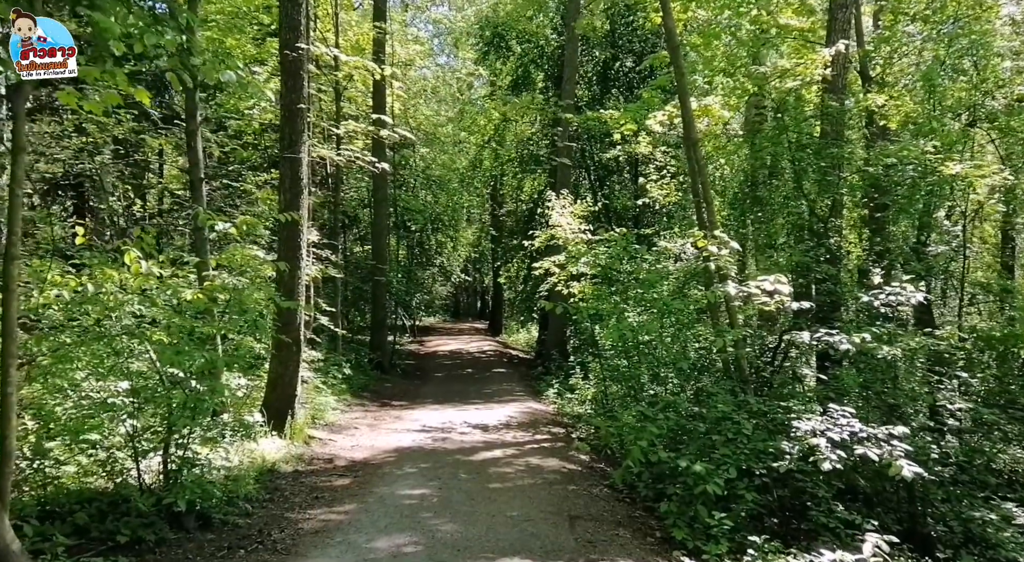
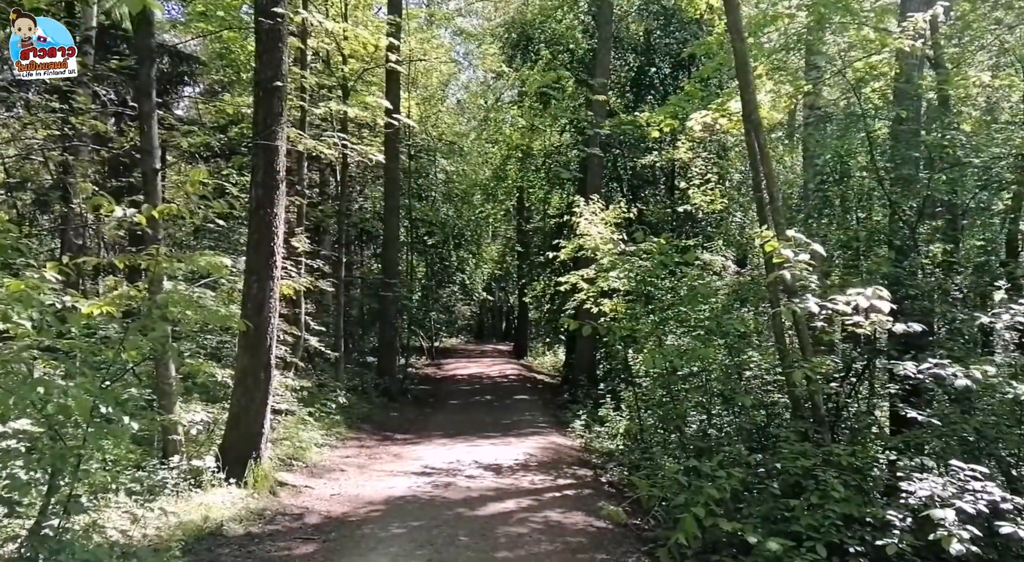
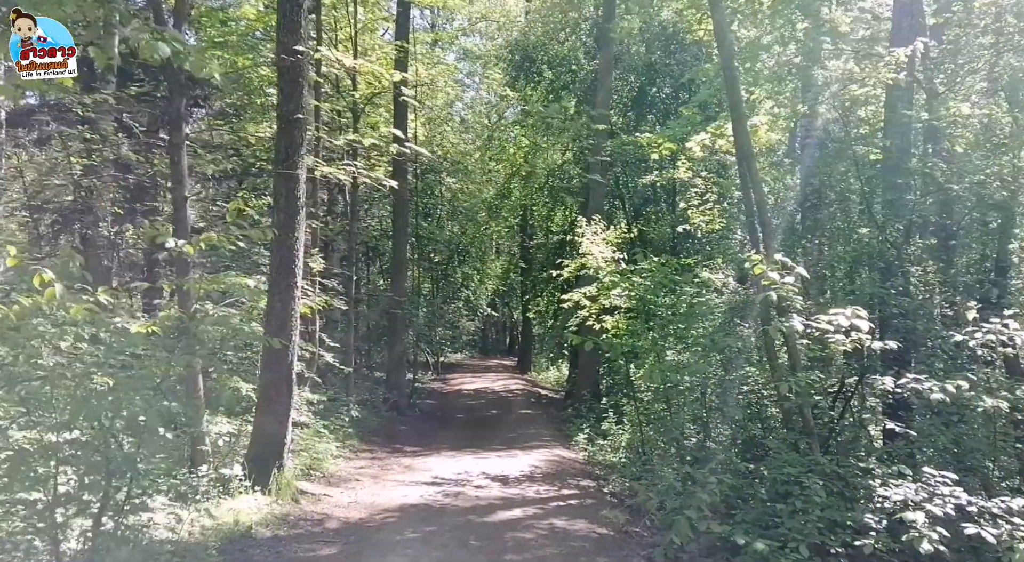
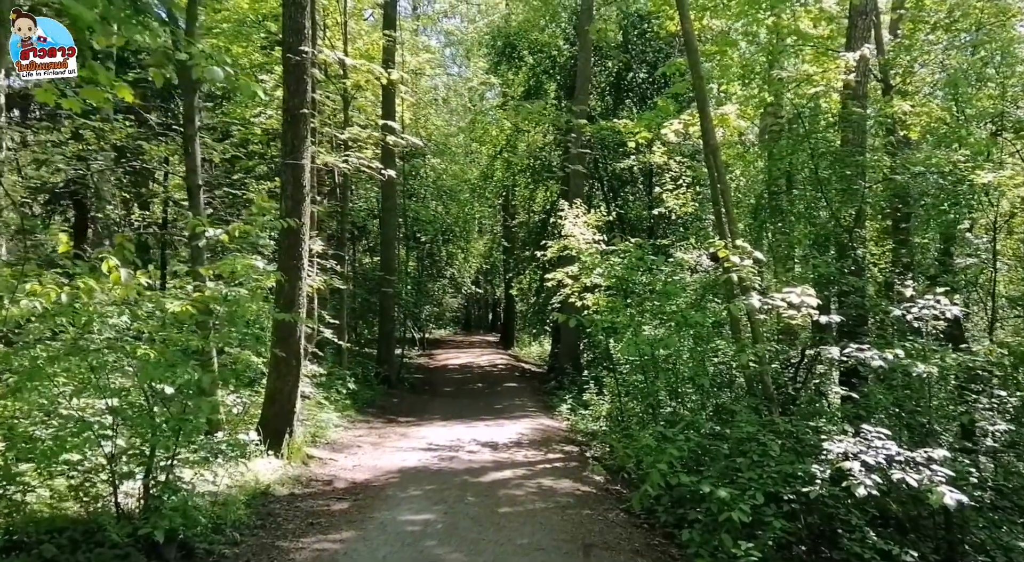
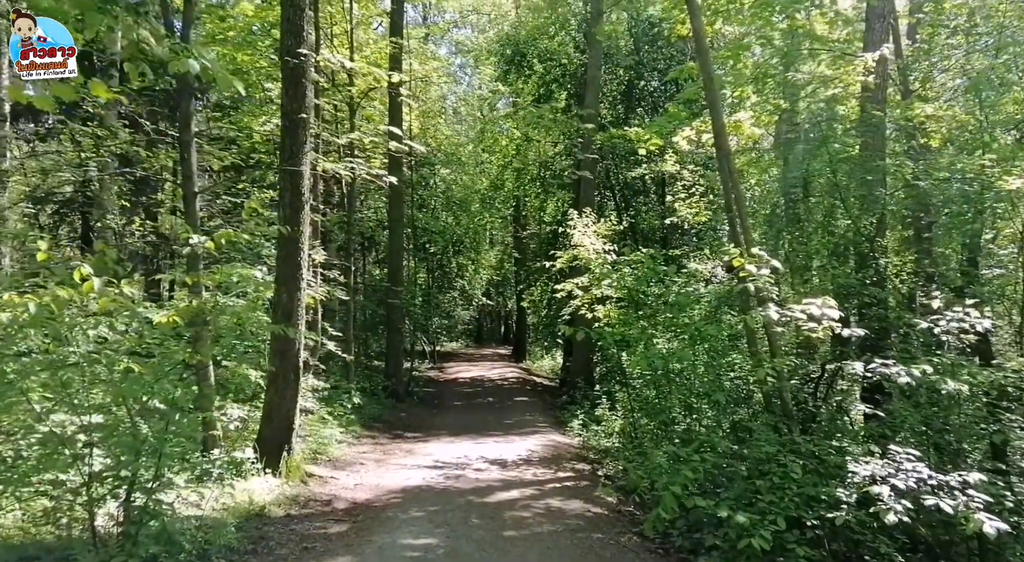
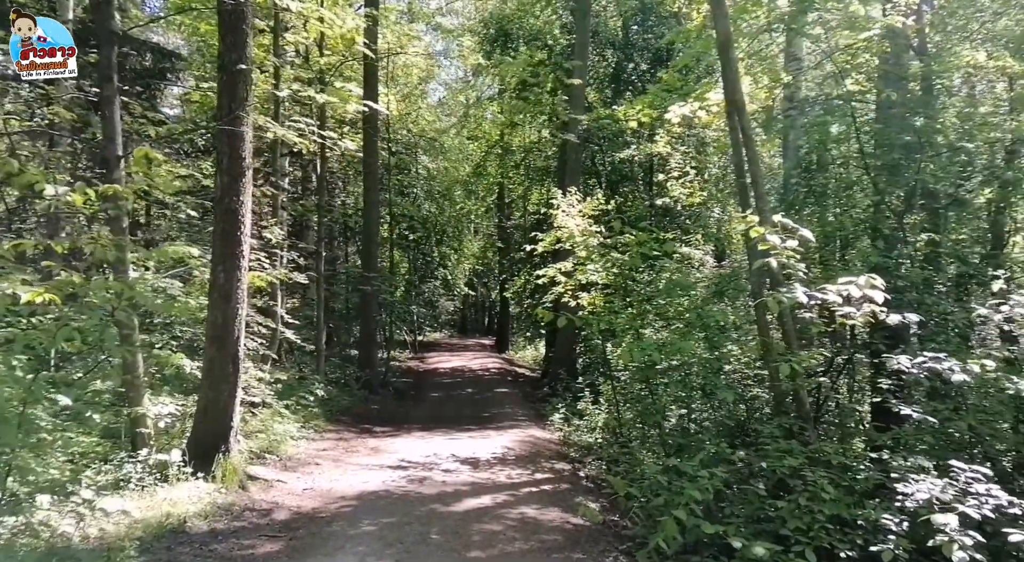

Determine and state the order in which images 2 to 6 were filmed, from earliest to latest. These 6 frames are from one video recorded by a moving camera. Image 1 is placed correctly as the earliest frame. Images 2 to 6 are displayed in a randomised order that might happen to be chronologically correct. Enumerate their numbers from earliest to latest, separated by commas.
4, 5, 3, 2, 6
